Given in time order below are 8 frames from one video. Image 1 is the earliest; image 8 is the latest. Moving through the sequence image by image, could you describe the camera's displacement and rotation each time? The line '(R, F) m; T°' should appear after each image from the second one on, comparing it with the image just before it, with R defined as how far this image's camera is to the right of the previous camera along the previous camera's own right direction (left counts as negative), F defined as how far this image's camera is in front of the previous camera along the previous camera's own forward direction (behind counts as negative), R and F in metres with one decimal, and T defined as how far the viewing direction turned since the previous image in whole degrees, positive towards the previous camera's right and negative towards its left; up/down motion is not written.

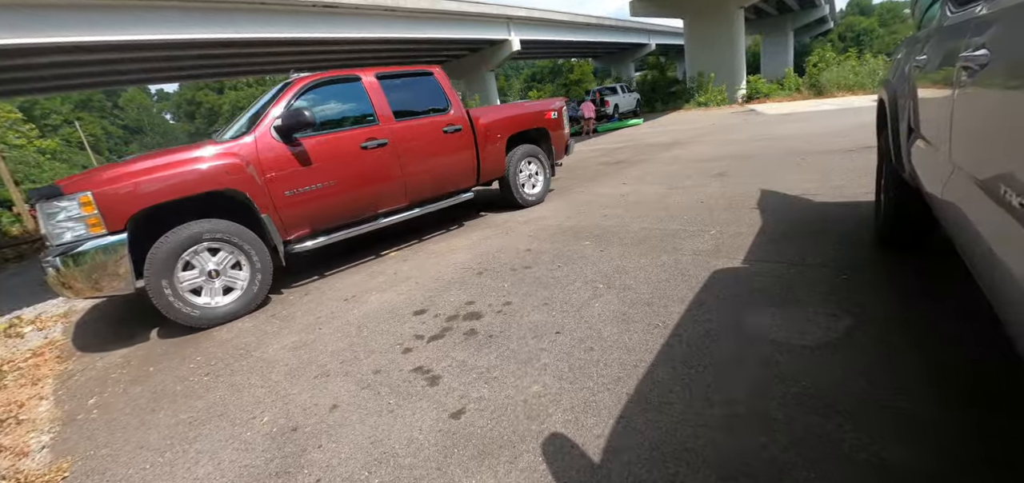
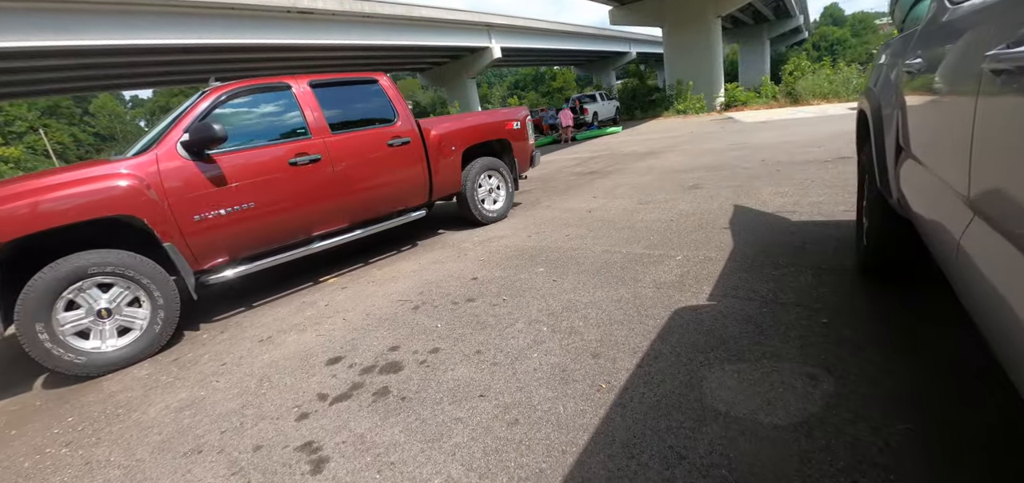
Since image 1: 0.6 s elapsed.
(+0.4, +0.6) m; +2°
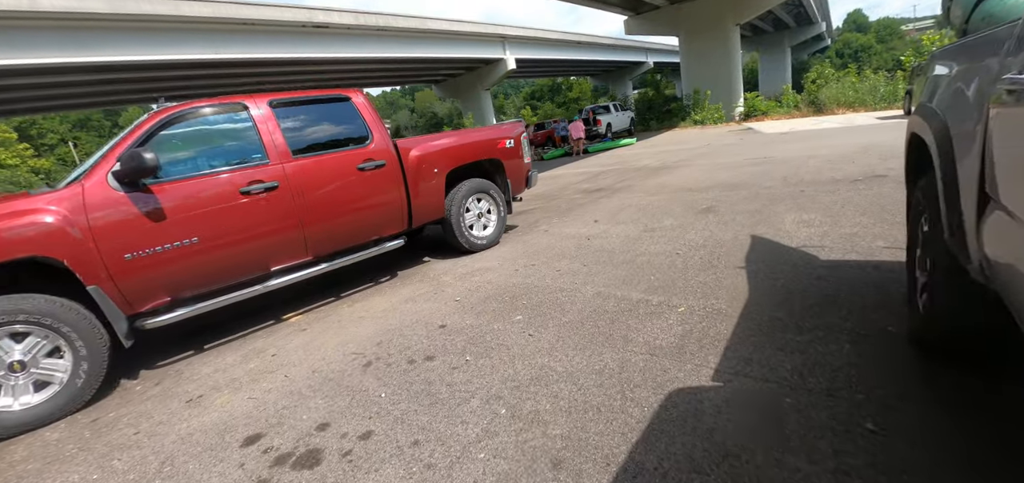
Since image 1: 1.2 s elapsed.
(+0.4, +0.7) m; -2°
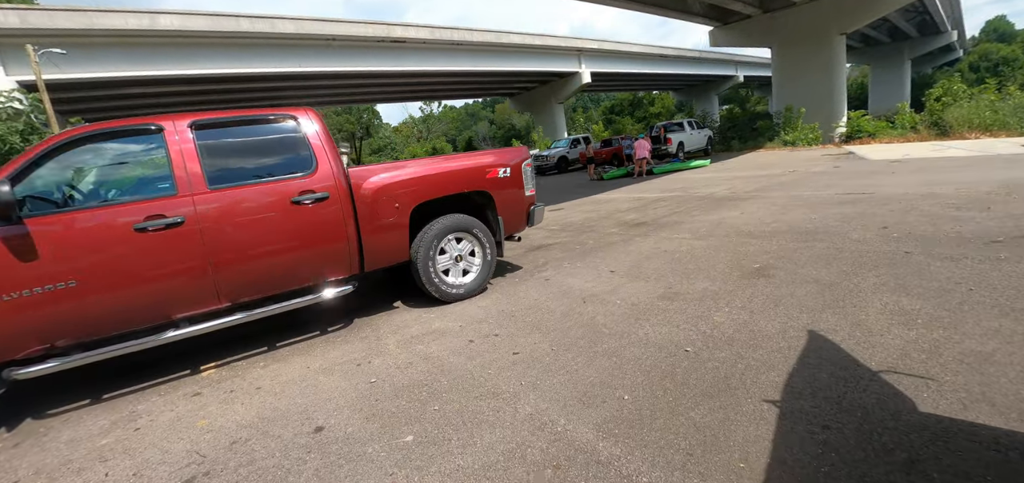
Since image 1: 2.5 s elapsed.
(+0.9, +1.3) m; -9°
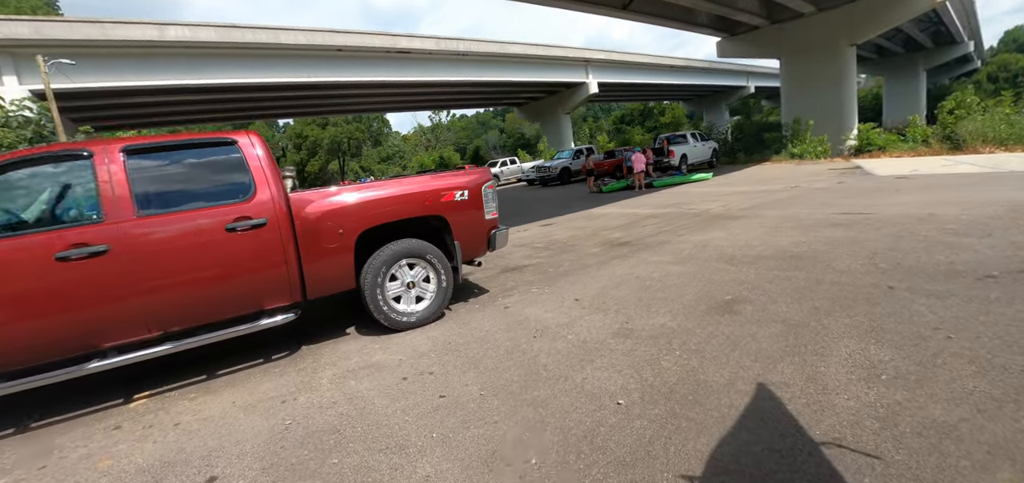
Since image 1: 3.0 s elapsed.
(+0.5, +0.3) m; -2°
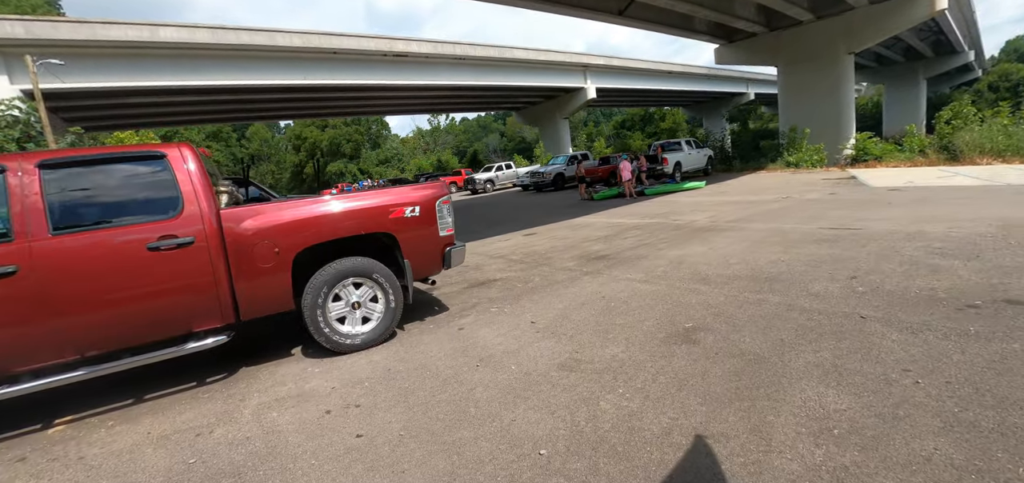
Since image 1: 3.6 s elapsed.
(+0.4, +0.3) m; 0°
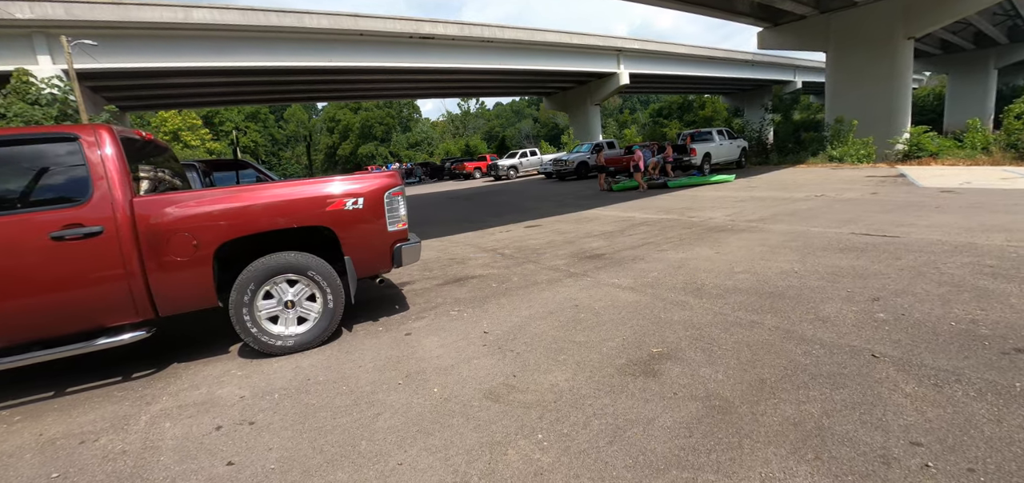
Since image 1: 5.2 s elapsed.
(+0.6, +0.6) m; -4°
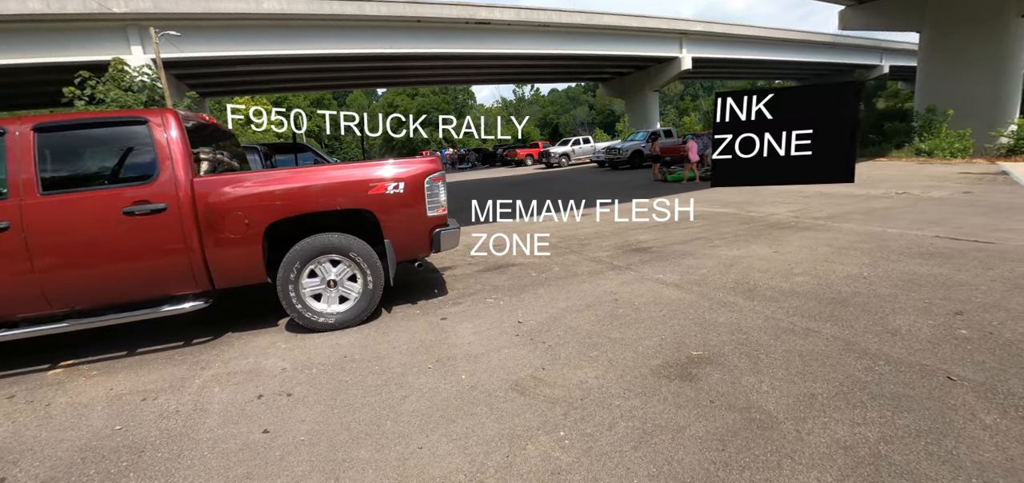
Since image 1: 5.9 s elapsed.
(+0.1, +0.1) m; -6°
